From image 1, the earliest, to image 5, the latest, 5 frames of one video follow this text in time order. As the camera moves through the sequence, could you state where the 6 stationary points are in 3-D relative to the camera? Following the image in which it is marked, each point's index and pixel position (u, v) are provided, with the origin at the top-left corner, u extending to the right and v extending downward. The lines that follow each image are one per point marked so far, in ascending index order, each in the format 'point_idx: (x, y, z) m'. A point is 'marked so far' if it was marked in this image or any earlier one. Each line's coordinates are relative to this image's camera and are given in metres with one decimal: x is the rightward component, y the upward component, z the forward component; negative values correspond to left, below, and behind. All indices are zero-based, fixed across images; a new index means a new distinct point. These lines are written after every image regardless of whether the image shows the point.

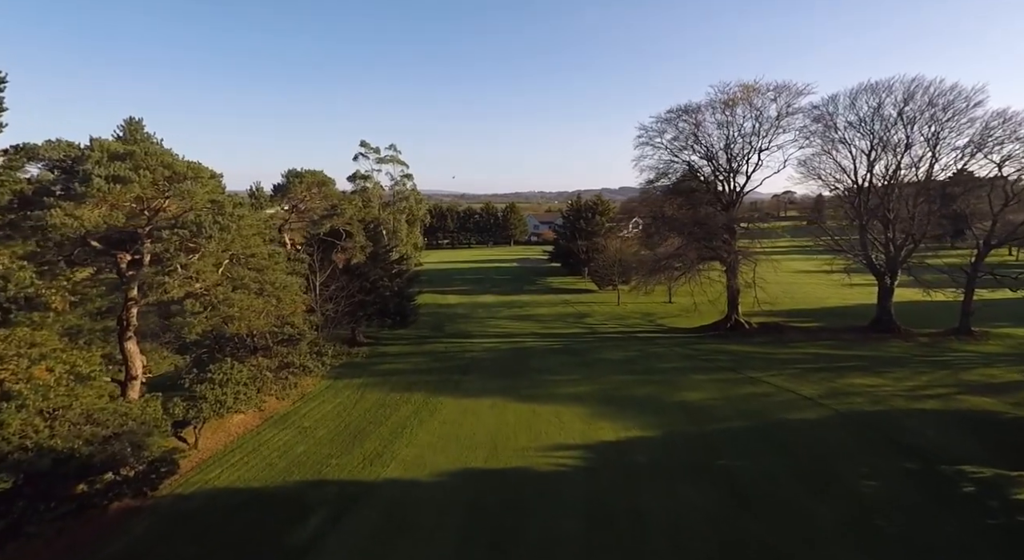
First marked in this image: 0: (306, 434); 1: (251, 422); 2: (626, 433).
0: (-5.5, -4.1, +15.9) m
1: (-7.2, -3.9, +16.3) m
2: (+3.1, -4.1, +16.0) m
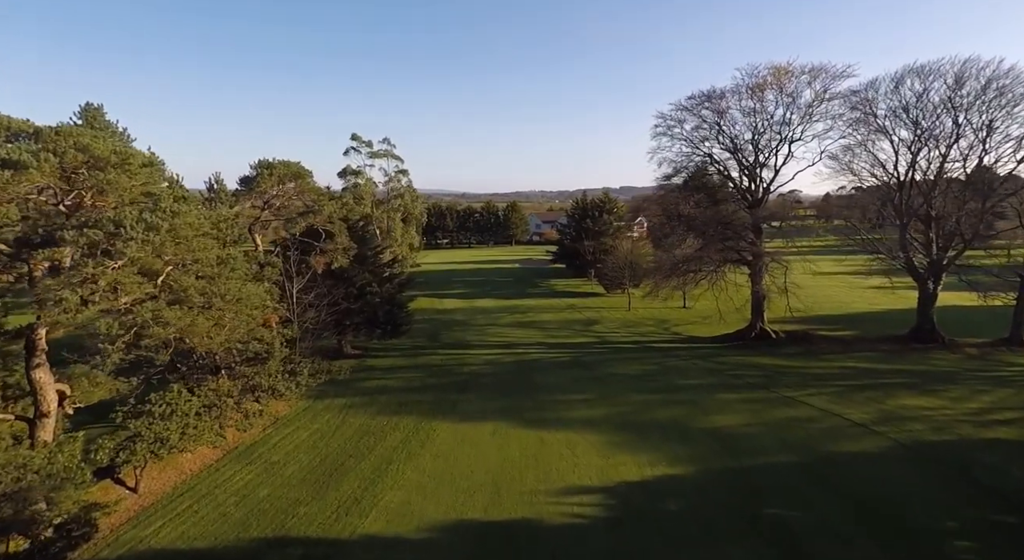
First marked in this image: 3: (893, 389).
0: (-5.4, -4.3, +13.4) m
1: (-7.1, -4.1, +13.9) m
2: (+3.2, -4.3, +13.5) m
3: (+11.9, -3.4, +18.6) m
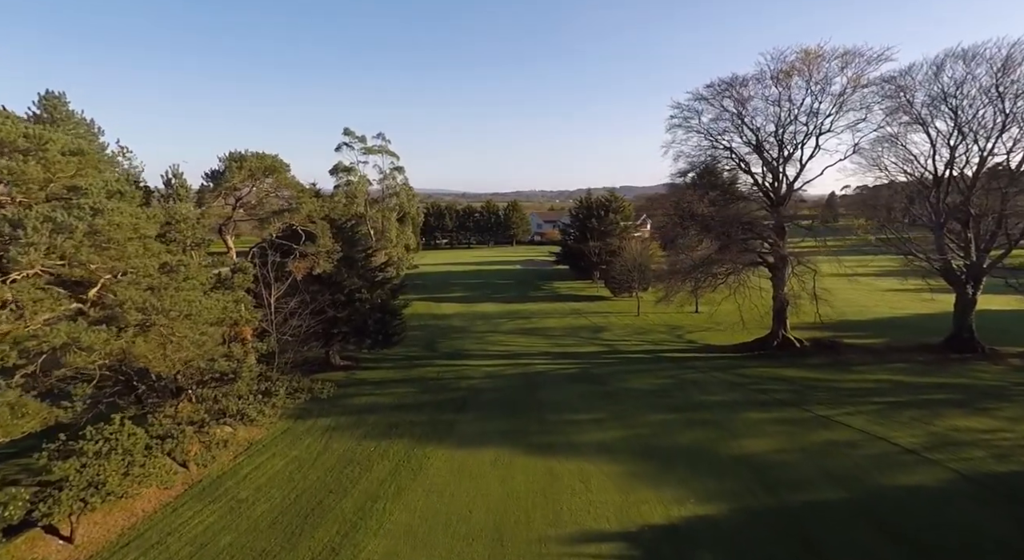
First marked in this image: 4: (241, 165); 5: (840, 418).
0: (-5.3, -4.5, +11.5) m
1: (-7.0, -4.3, +12.0) m
2: (+3.3, -4.5, +11.6) m
3: (+12.0, -3.6, +16.7) m
4: (-6.3, +2.7, +13.7) m
5: (+8.9, -3.7, +16.1) m
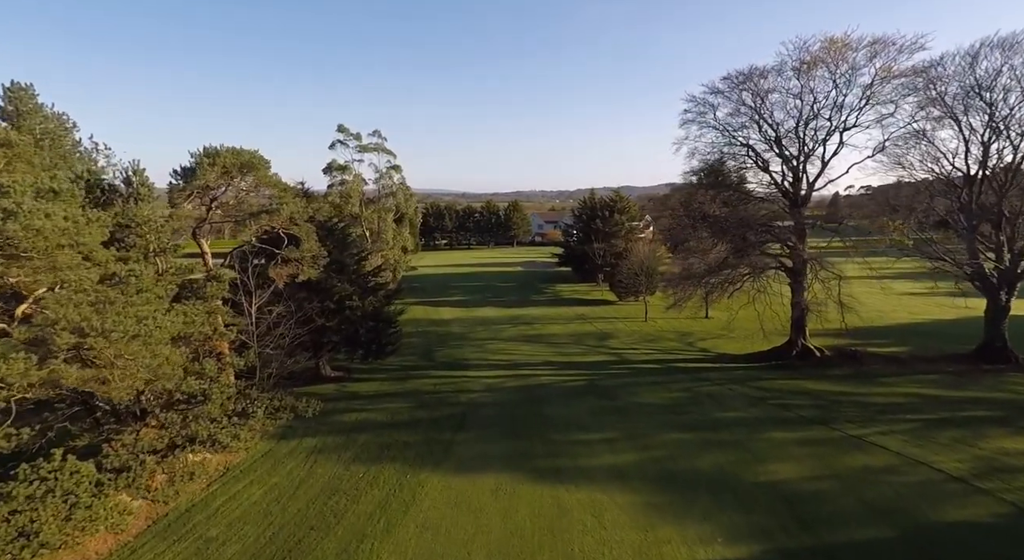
0: (-5.2, -4.7, +10.2) m
1: (-6.9, -4.5, +10.6) m
2: (+3.3, -4.7, +10.2) m
3: (+12.1, -3.8, +15.3) m
4: (-6.2, +2.5, +12.3) m
5: (+8.9, -3.9, +14.7) m
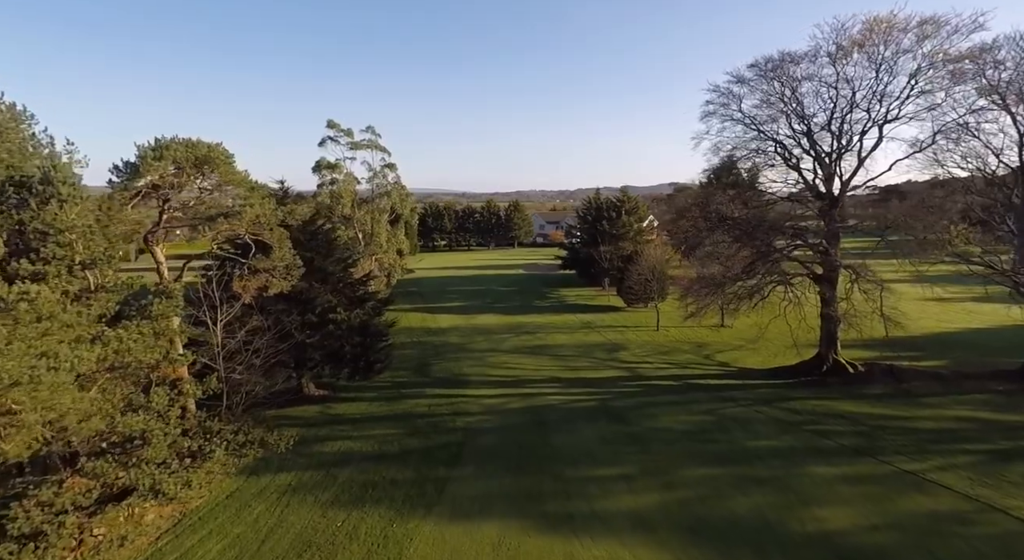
0: (-5.1, -5.0, +8.2) m
1: (-6.8, -4.8, +8.7) m
2: (+3.4, -5.0, +8.3) m
3: (+12.1, -4.0, +13.4) m
4: (-6.1, +2.2, +10.4) m
5: (+9.0, -4.2, +12.8) m
